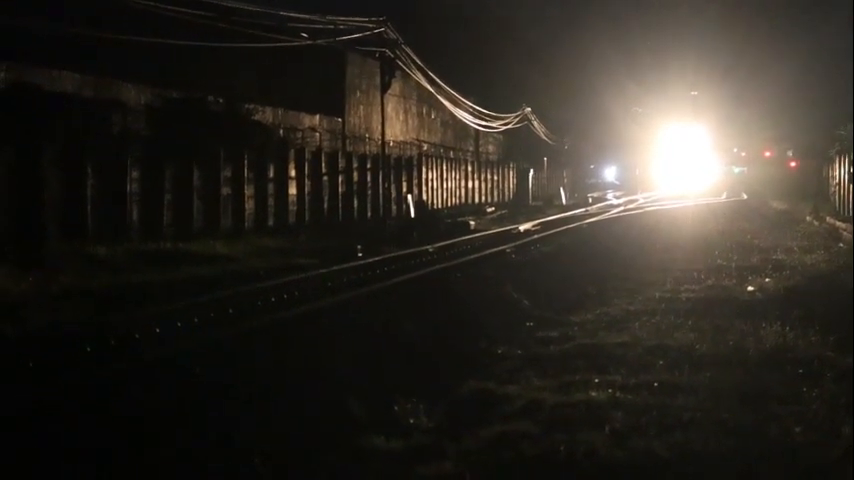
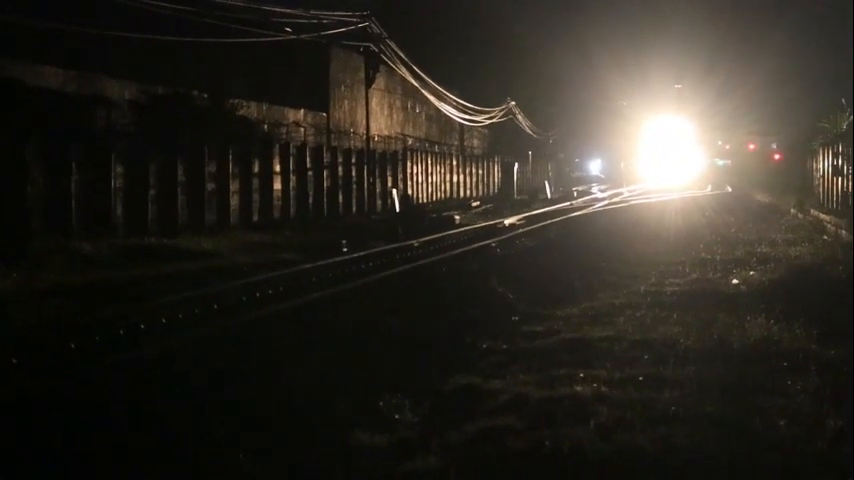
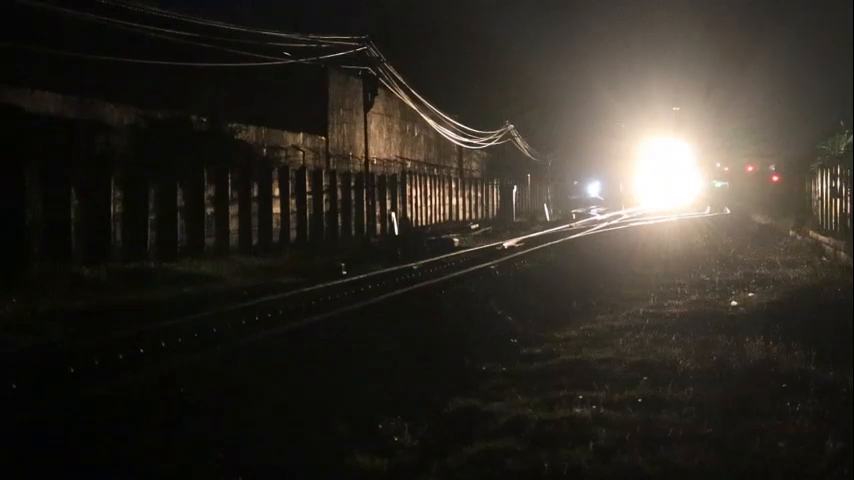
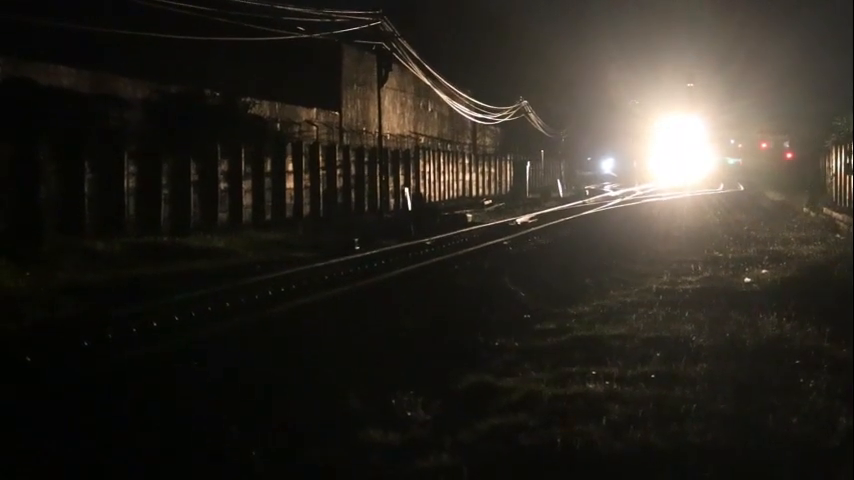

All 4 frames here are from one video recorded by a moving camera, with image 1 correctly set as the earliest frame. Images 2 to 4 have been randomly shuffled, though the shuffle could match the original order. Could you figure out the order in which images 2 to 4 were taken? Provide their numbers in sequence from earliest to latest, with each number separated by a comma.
2, 3, 4
